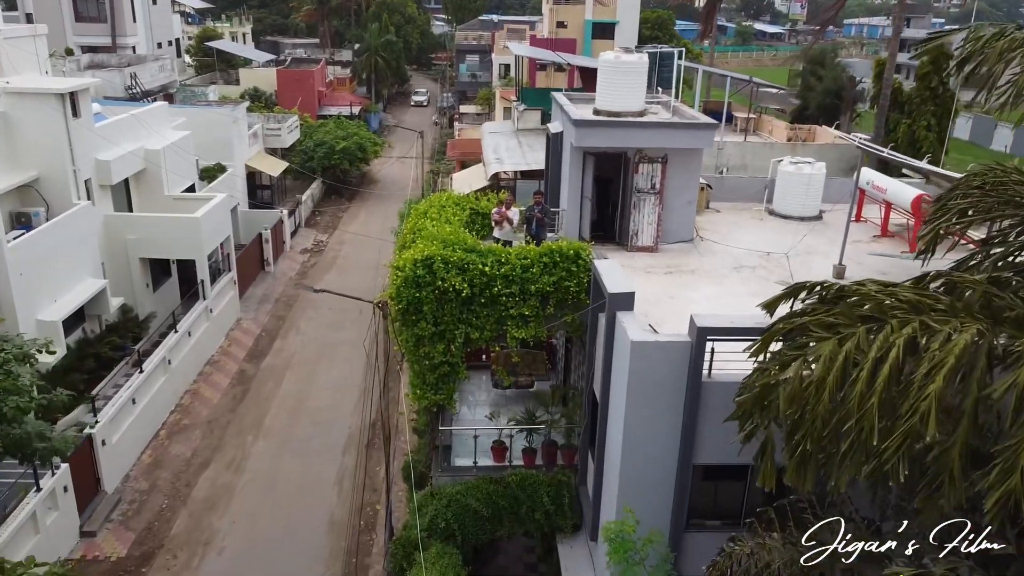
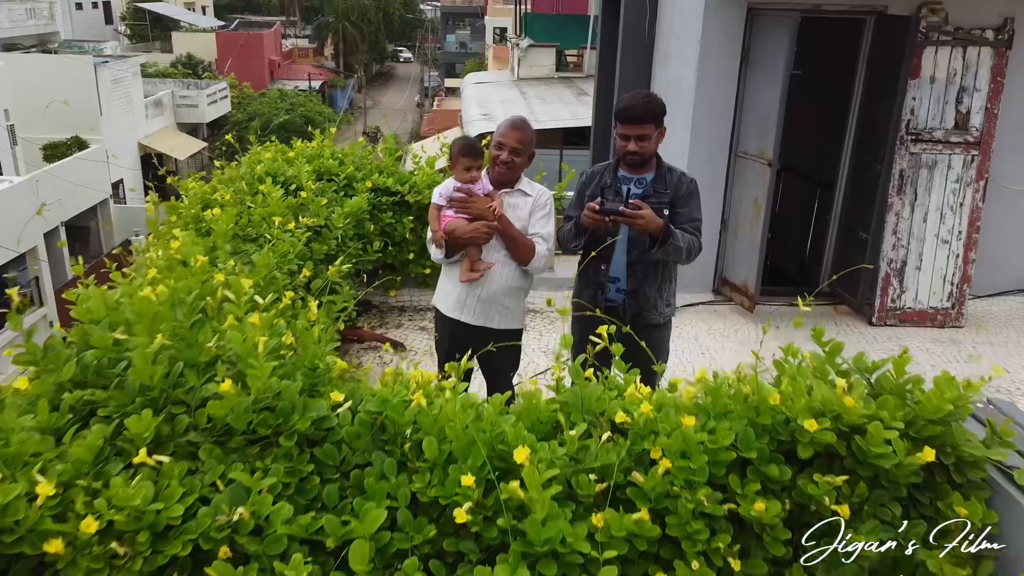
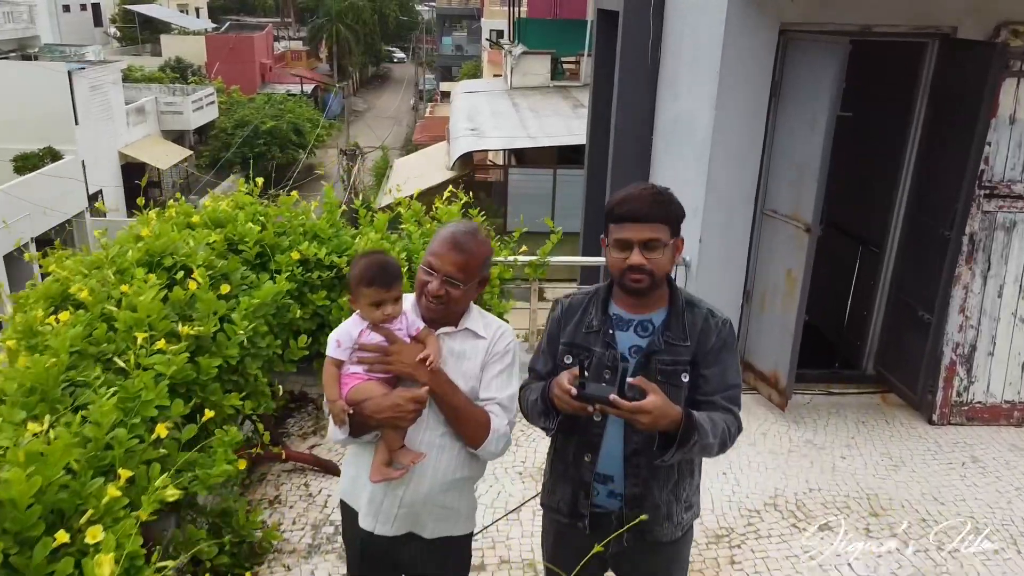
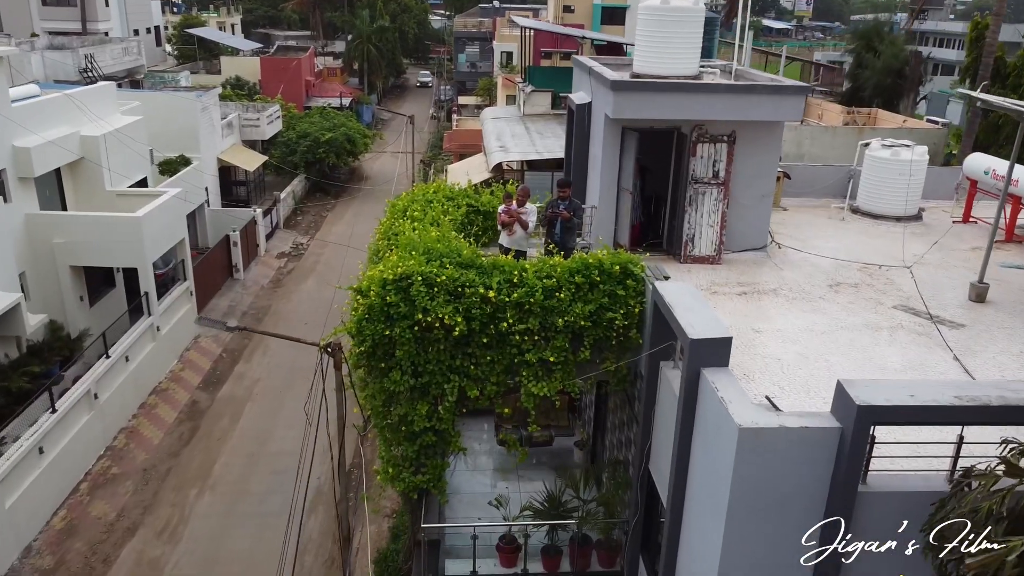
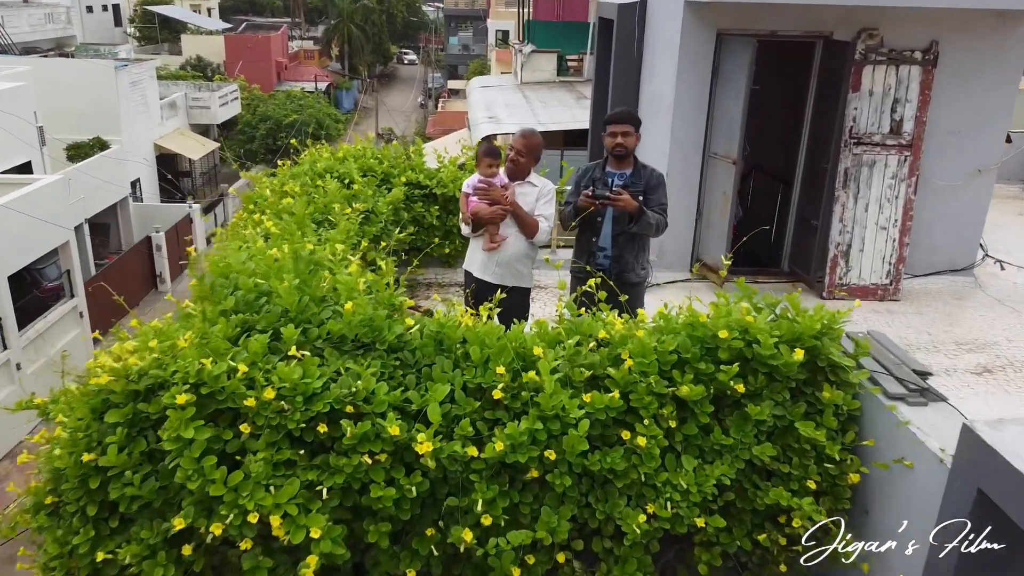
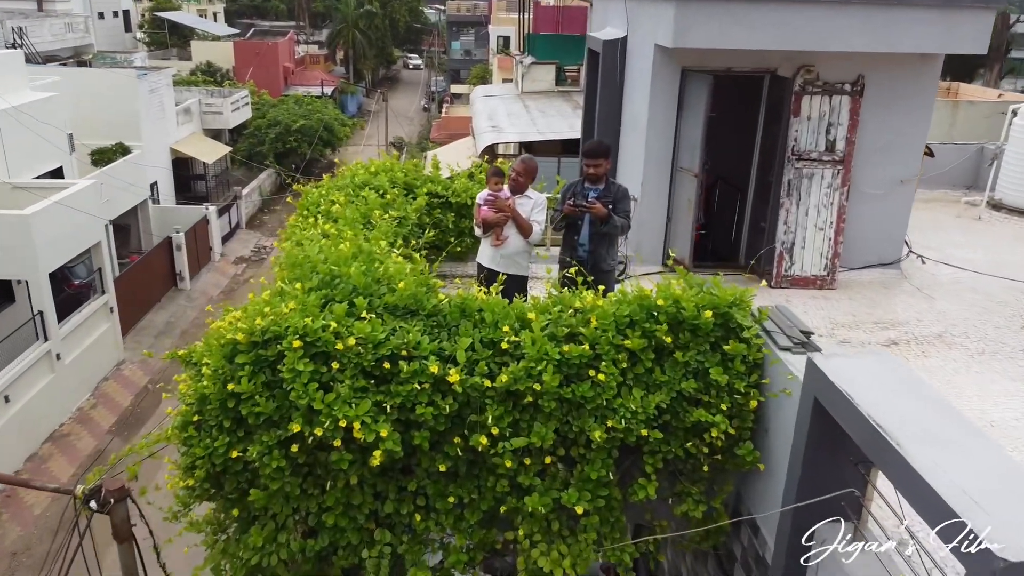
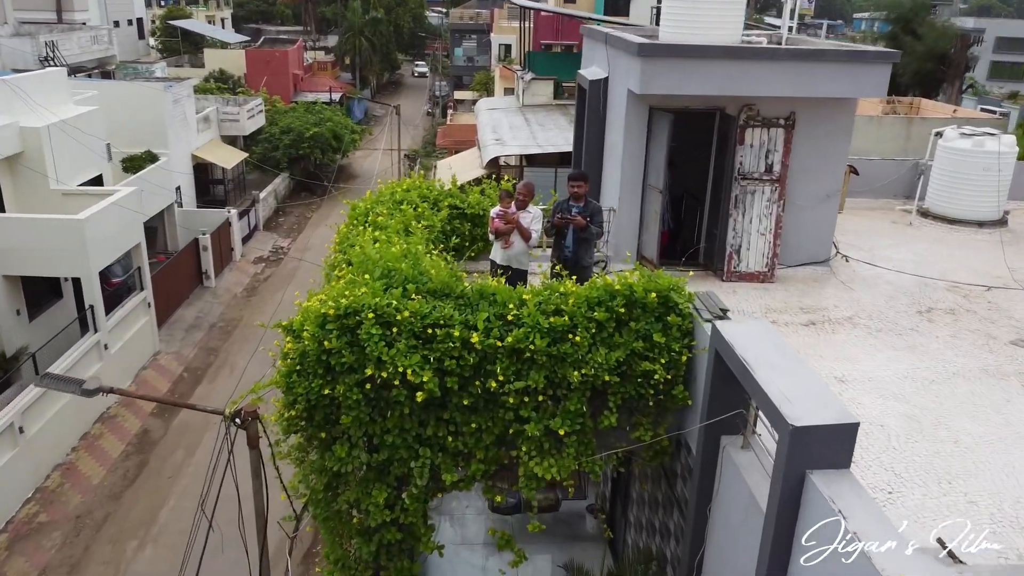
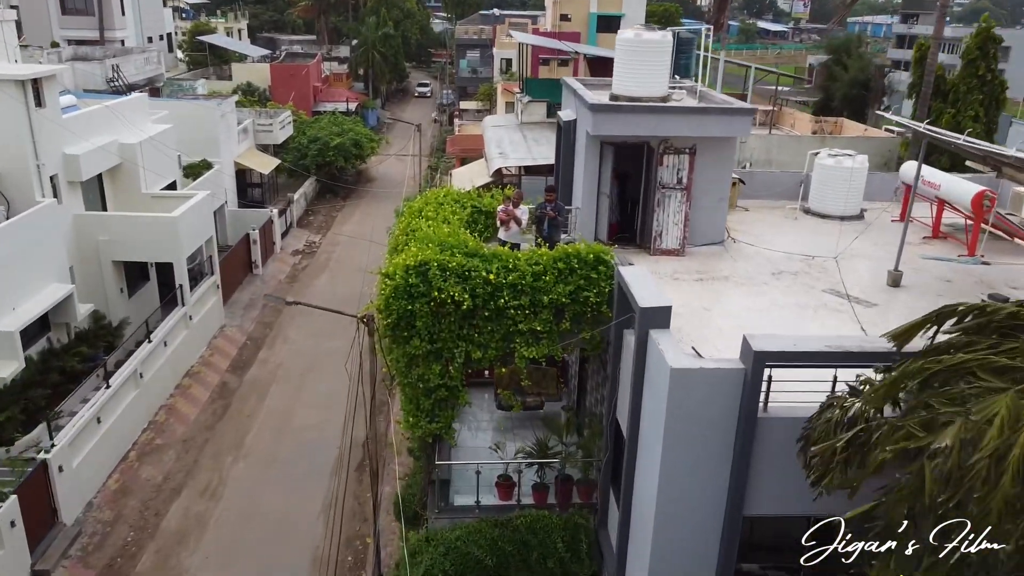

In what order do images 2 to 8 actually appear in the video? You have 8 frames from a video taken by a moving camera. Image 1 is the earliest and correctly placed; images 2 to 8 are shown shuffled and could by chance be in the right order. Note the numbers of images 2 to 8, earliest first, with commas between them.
8, 4, 7, 6, 5, 2, 3
